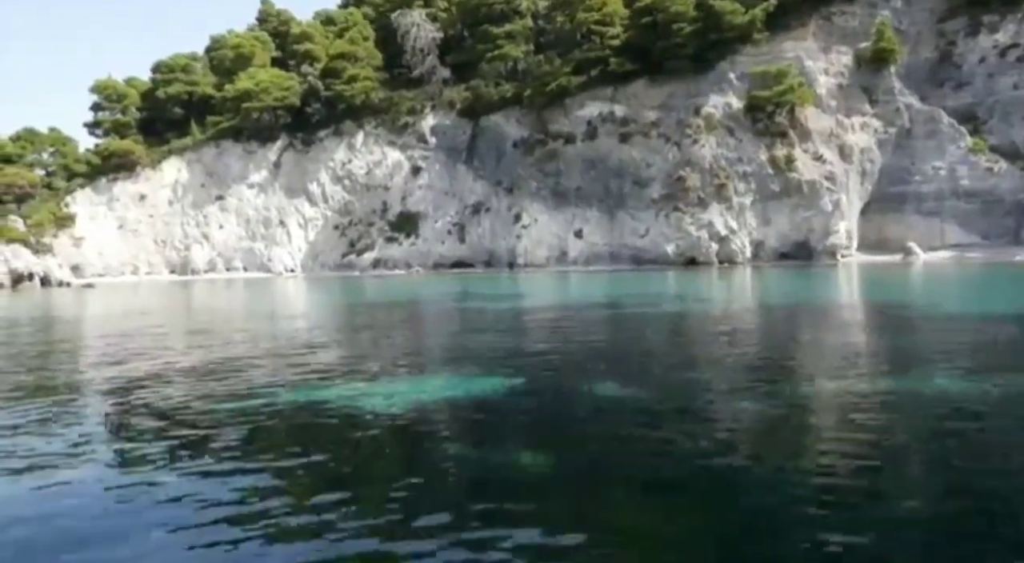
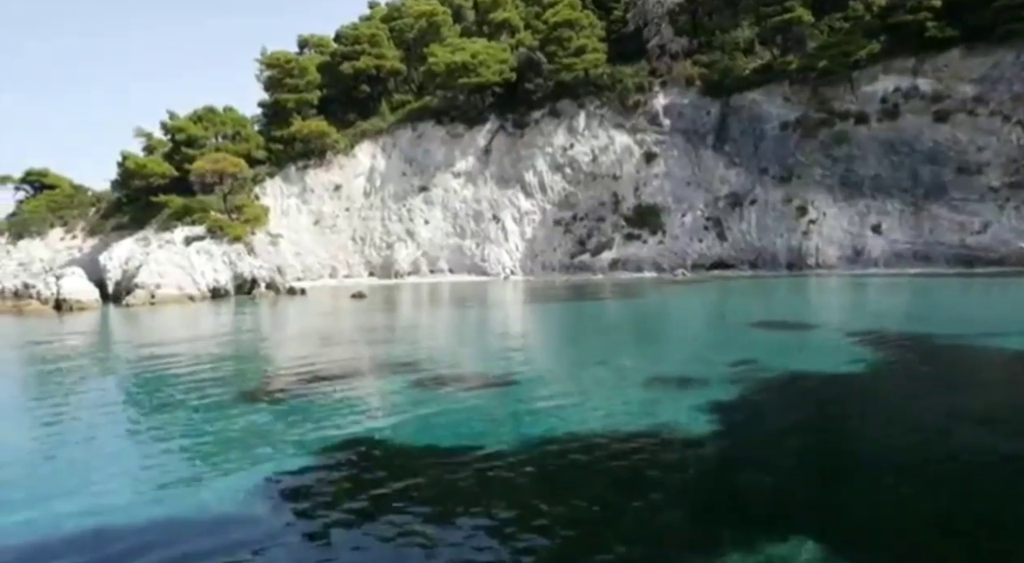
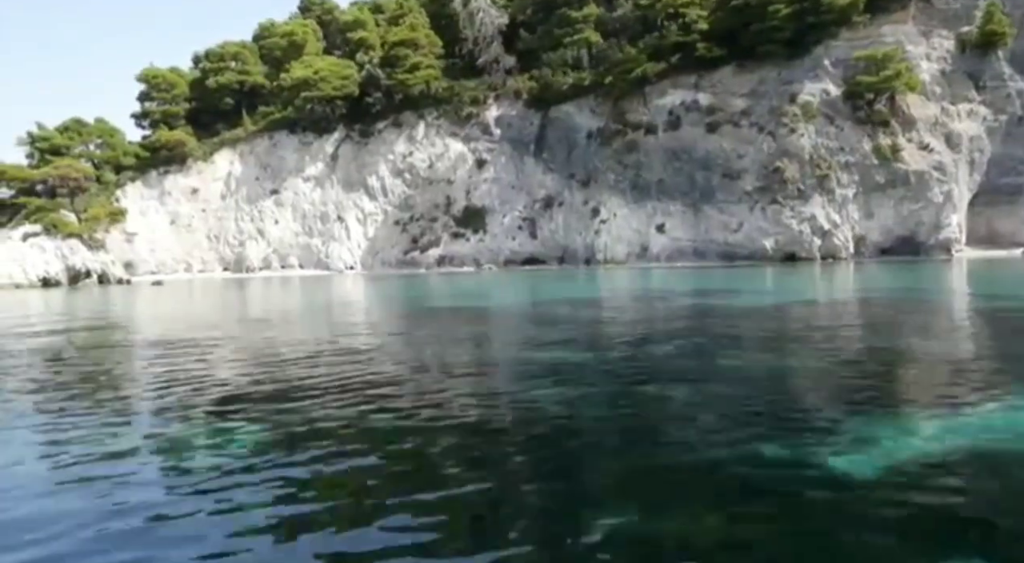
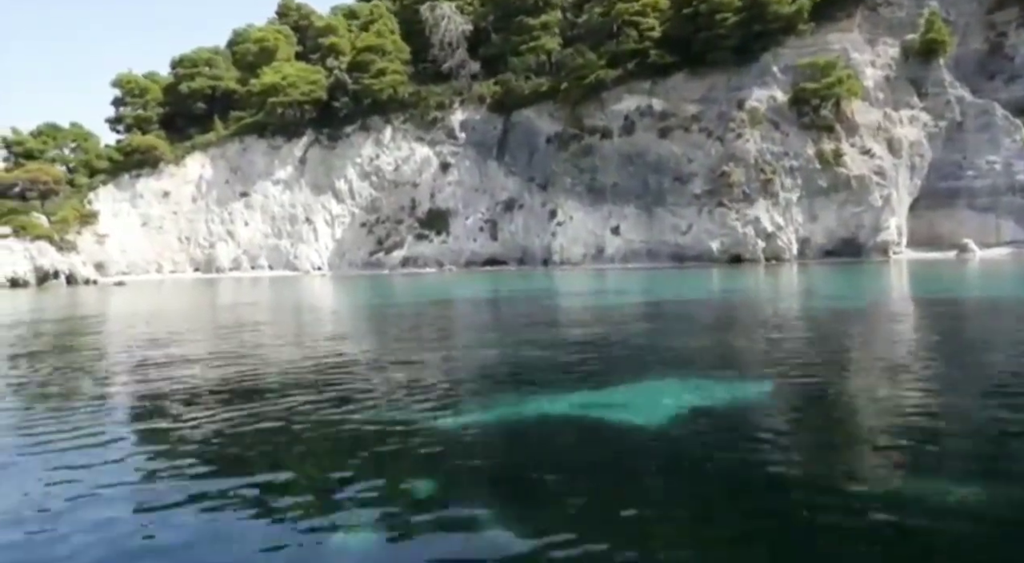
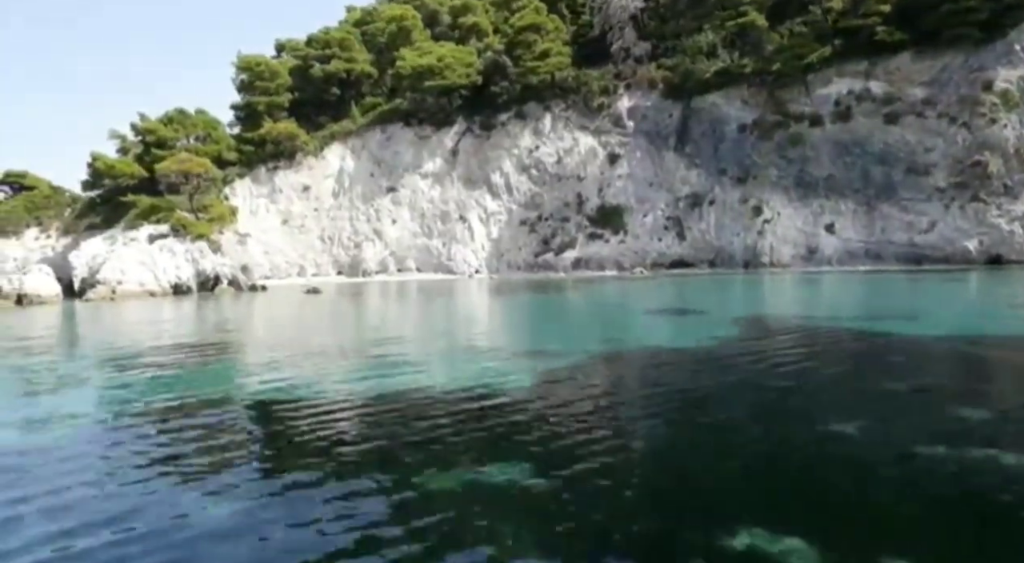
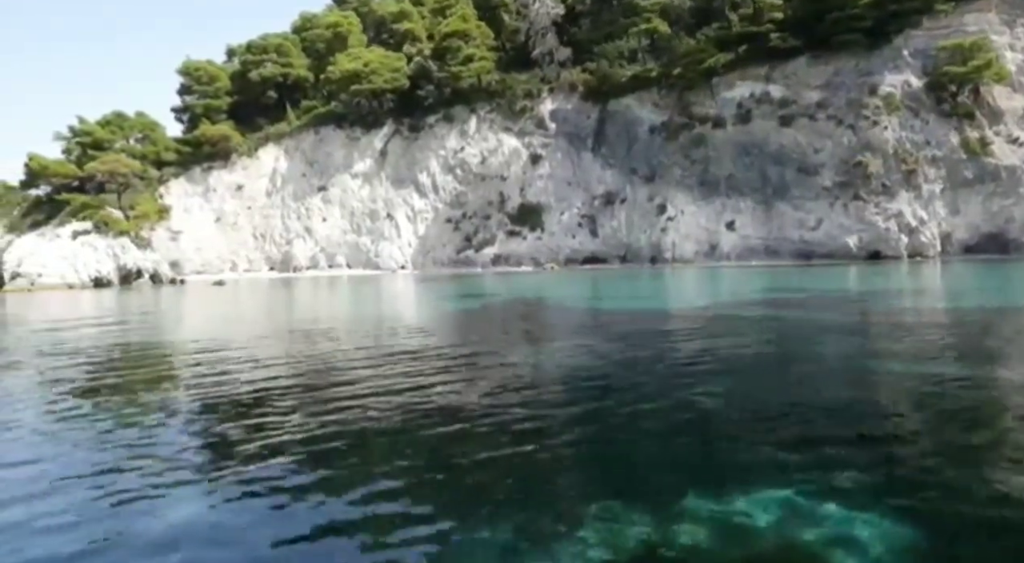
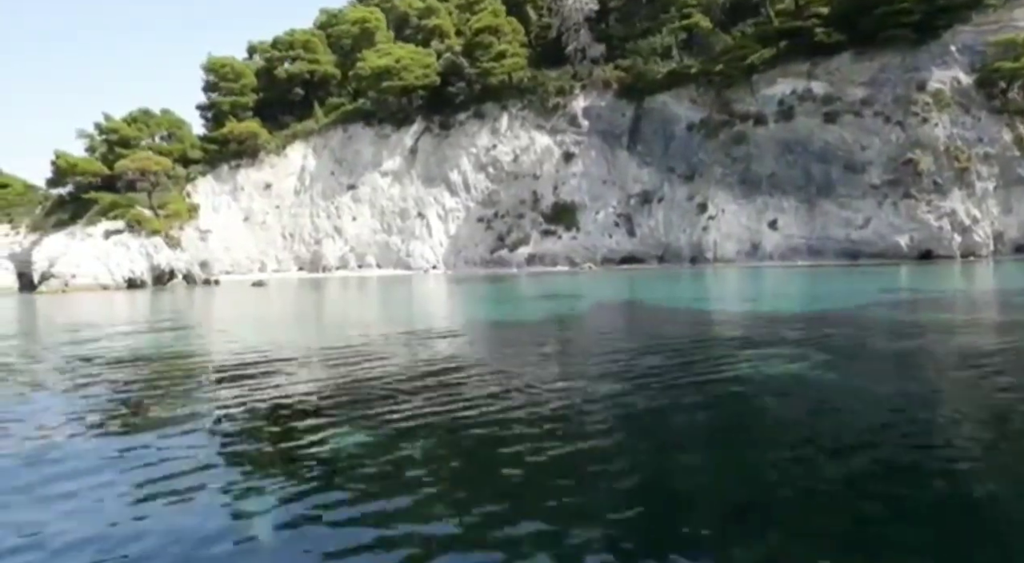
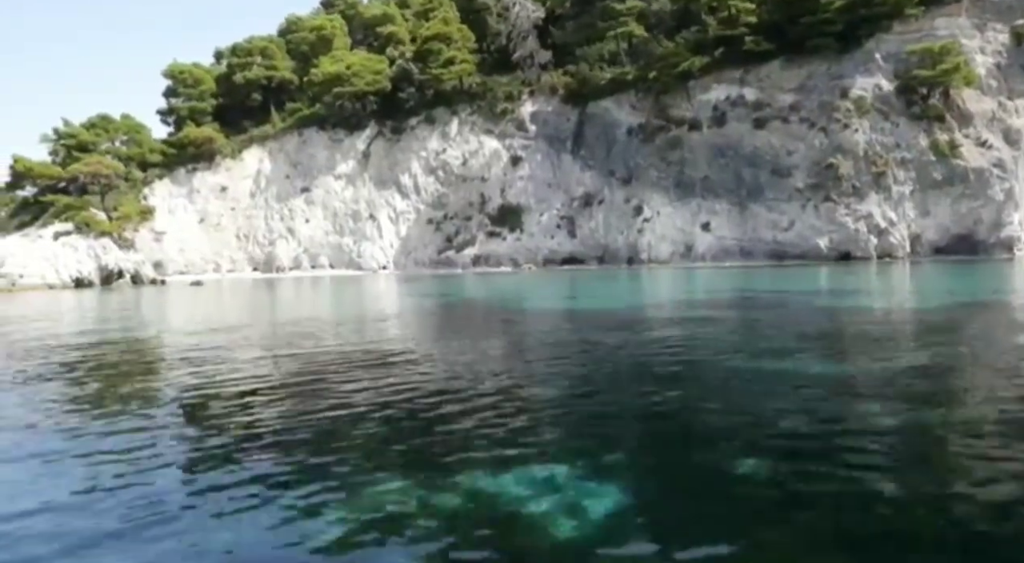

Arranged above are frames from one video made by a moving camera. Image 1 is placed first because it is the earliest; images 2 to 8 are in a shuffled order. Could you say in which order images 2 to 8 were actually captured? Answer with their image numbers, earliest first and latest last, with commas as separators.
4, 3, 8, 6, 7, 5, 2
